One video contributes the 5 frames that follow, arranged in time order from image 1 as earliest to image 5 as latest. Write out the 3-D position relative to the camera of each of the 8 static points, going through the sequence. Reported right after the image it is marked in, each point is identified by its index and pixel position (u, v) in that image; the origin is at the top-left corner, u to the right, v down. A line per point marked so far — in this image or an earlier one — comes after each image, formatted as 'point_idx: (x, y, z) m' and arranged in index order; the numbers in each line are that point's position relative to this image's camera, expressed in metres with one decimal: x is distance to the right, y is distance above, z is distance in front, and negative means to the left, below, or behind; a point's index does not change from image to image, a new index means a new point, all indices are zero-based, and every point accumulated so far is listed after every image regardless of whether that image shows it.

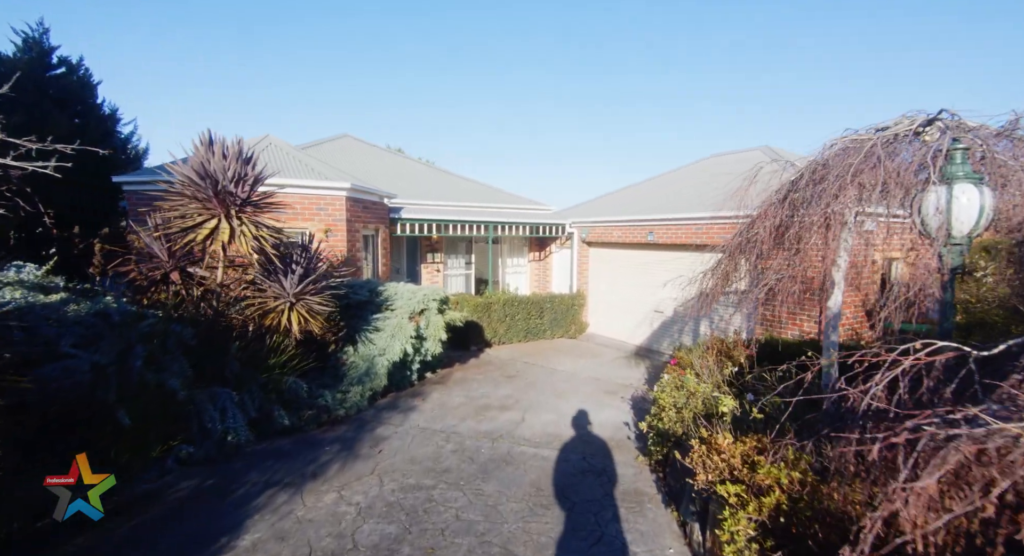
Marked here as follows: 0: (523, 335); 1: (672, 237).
0: (+0.3, -1.3, +13.2) m
1: (+3.1, +0.7, +11.4) m
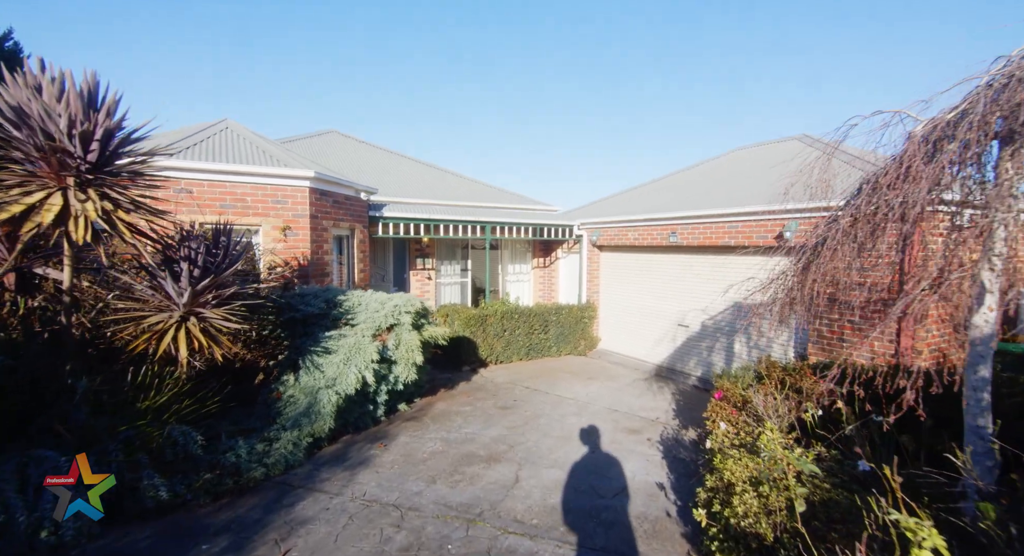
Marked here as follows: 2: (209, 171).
0: (+0.3, -1.4, +11.2) m
1: (+3.0, +0.6, +9.4) m
2: (-4.7, +1.7, +9.0) m
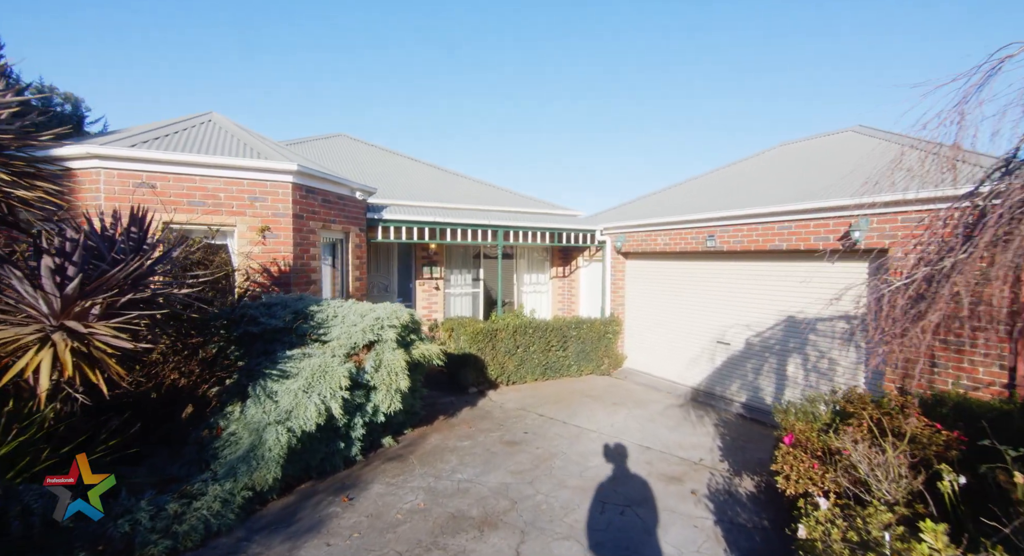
0: (+0.5, -1.6, +9.8) m
1: (+3.2, +0.5, +7.9) m
2: (-4.6, +1.6, +7.9) m
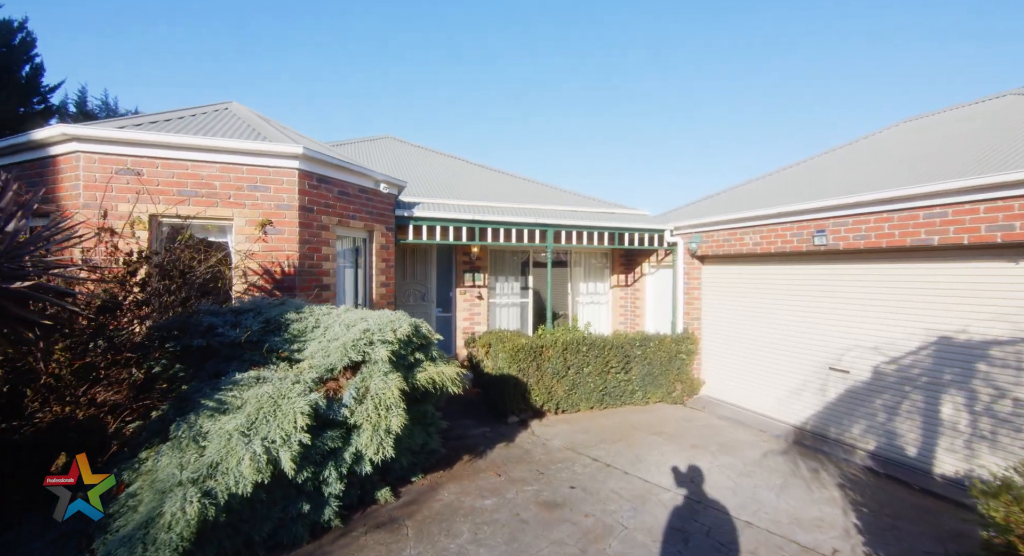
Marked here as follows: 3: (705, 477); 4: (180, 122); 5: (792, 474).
0: (+1.2, -1.7, +7.9) m
1: (+3.7, +0.4, +5.9) m
2: (-4.0, +1.5, +6.7) m
3: (+1.8, -1.8, +5.3) m
4: (-4.6, +2.1, +7.9) m
5: (+2.6, -1.8, +5.4) m
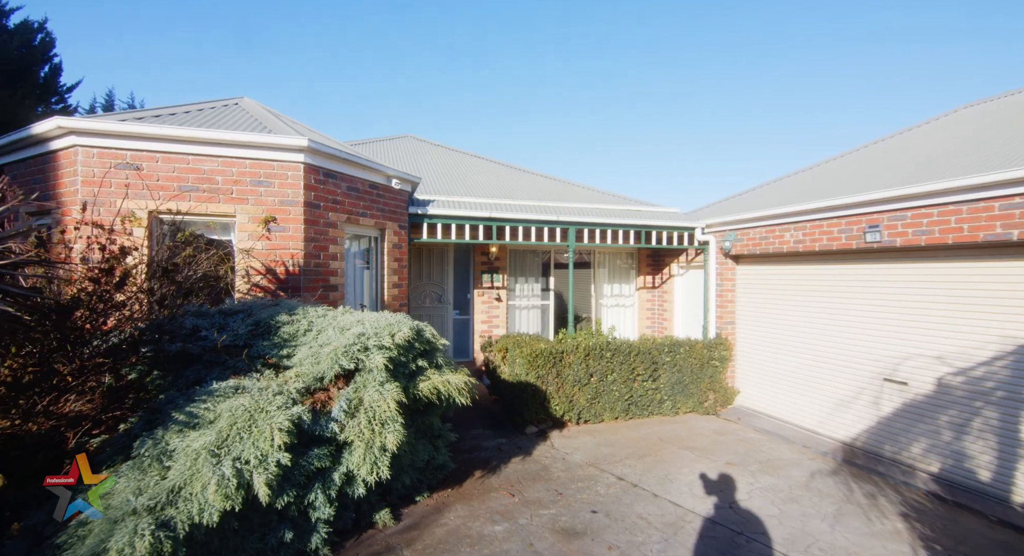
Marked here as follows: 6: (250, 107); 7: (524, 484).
0: (+1.4, -1.7, +7.4) m
1: (+3.8, +0.4, +5.2) m
2: (-3.8, +1.5, +6.4) m
3: (+1.9, -1.8, +4.7) m
4: (-4.3, +2.1, +7.6) m
5: (+2.7, -1.8, +4.8) m
6: (-4.0, +2.6, +8.8) m
7: (+0.1, -1.9, +5.1) m
